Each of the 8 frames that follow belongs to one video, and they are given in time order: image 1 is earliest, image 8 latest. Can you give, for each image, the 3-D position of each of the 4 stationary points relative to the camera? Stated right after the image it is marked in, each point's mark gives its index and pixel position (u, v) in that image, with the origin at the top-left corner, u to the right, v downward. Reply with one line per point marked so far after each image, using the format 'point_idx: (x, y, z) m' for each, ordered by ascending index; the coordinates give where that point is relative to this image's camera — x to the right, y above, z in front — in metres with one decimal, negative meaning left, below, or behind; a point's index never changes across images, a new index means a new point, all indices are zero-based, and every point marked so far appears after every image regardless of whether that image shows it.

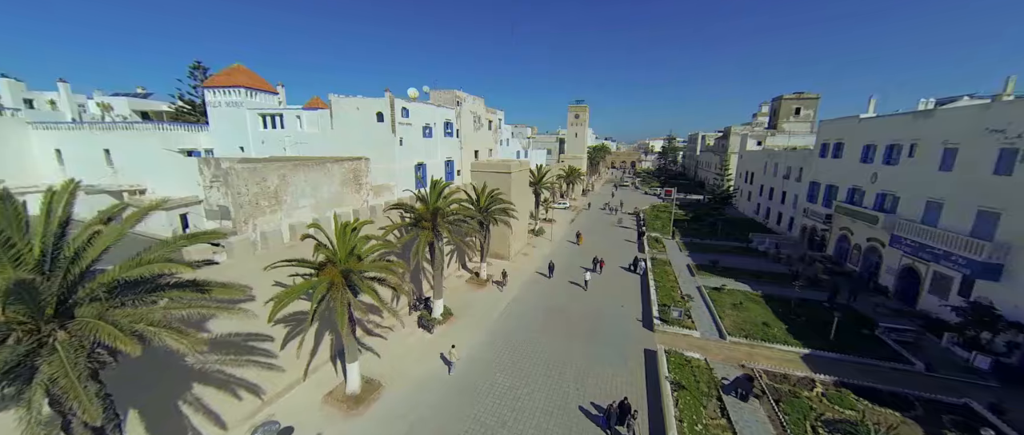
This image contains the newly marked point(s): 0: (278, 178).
0: (-9.1, +1.6, +13.6) m
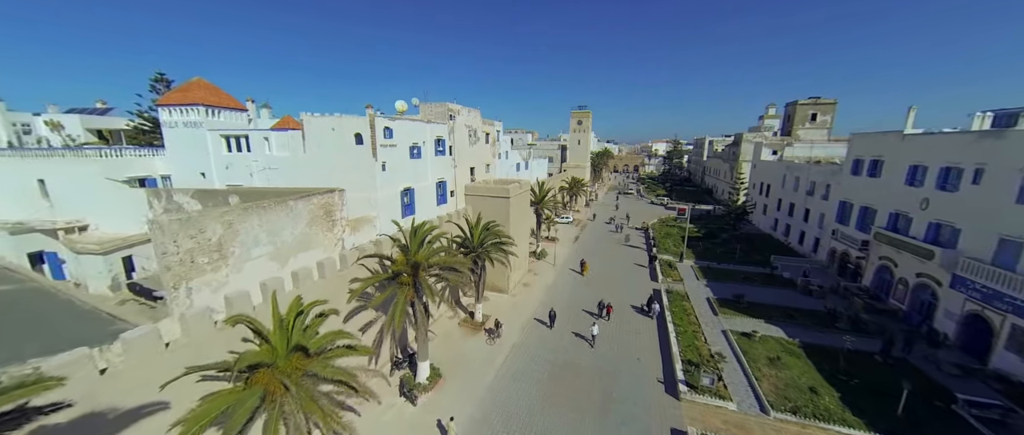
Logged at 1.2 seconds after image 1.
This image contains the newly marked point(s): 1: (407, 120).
0: (-9.2, -0.3, +11.0) m
1: (-6.0, +5.6, +20.0) m
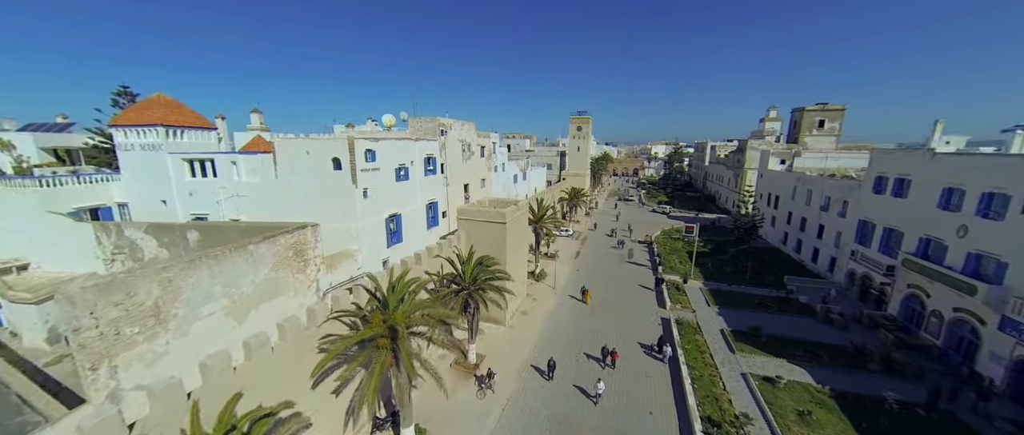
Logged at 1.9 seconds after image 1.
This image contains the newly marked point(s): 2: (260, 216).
0: (-9.3, -1.8, +9.2) m
1: (-6.2, +4.1, +18.2) m
2: (-11.9, +0.1, +16.3) m
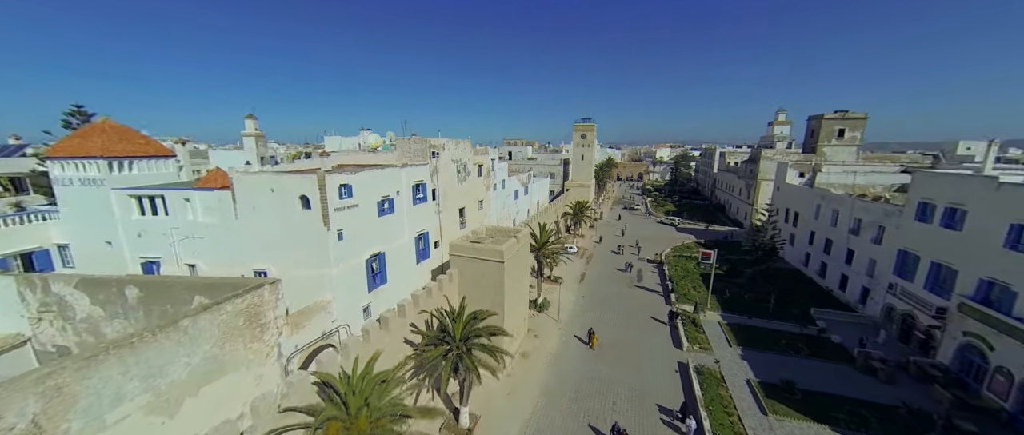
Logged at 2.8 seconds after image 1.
0: (-9.4, -3.6, +7.0) m
1: (-6.3, +2.2, +15.9) m
2: (-11.9, -1.7, +14.1) m
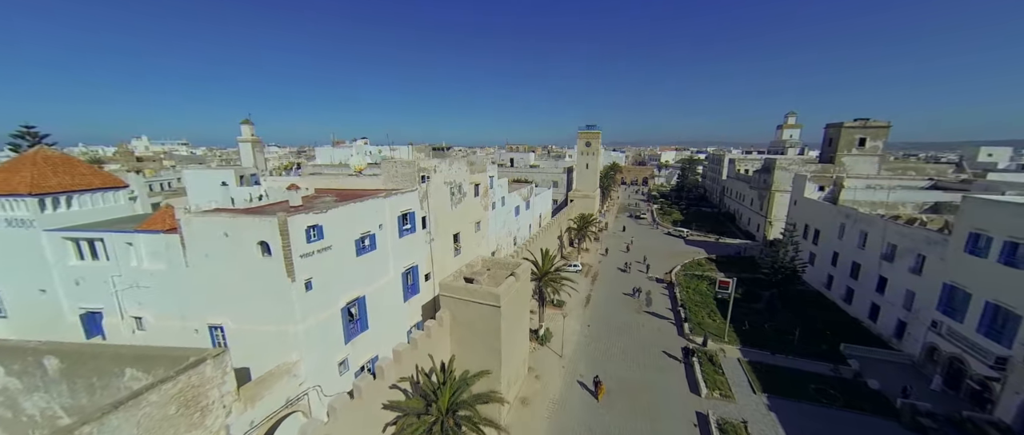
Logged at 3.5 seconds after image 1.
0: (-9.6, -5.2, +5.0) m
1: (-6.4, +0.6, +13.9) m
2: (-12.0, -3.3, +12.1) m
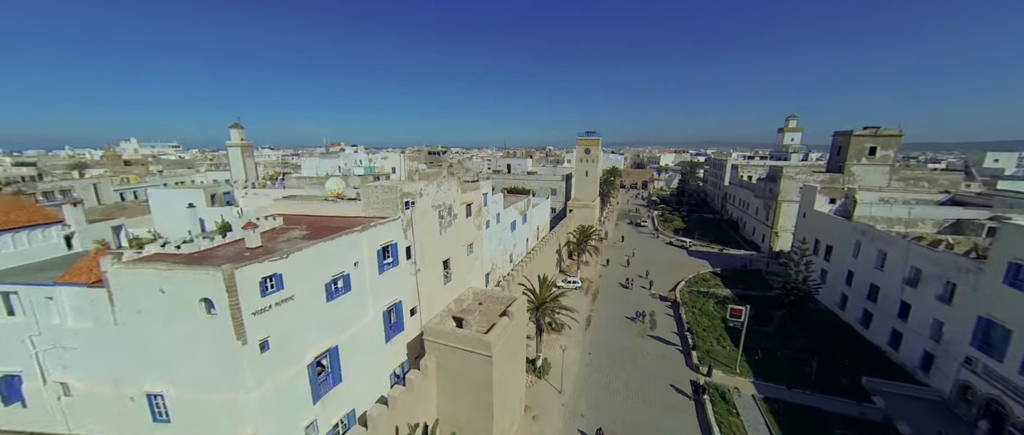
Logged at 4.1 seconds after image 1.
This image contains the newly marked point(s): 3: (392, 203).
0: (-9.8, -6.6, +3.2) m
1: (-6.6, -0.8, +12.1) m
2: (-12.3, -4.7, +10.3) m
3: (-5.4, +0.7, +15.7) m
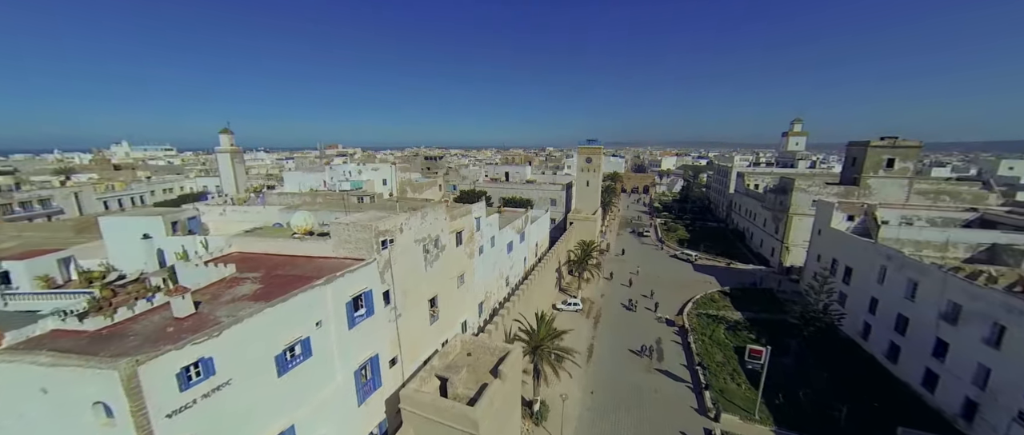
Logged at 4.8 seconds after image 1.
0: (-10.1, -8.3, +1.0) m
1: (-6.9, -2.4, +10.0) m
2: (-12.5, -6.4, +8.2) m
3: (-5.7, -1.0, +13.6) m
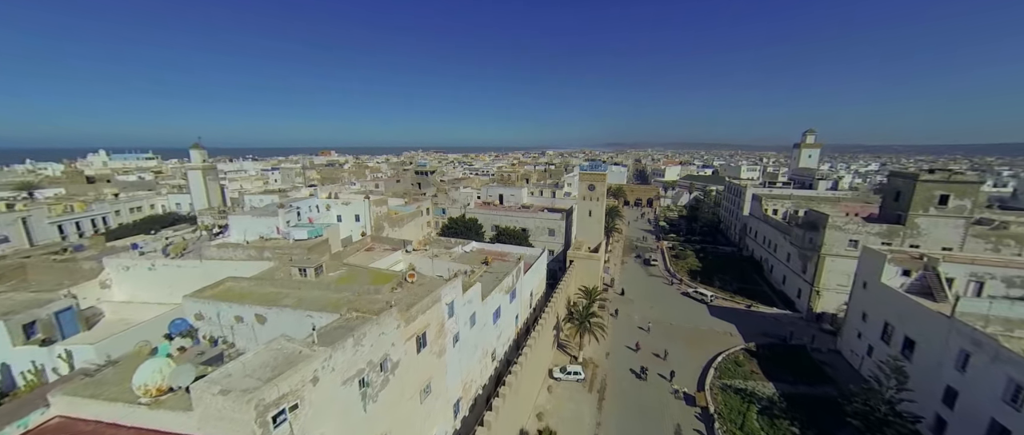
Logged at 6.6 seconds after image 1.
0: (-10.9, -12.3, -4.1) m
1: (-7.7, -6.4, +4.8) m
2: (-13.3, -10.4, +3.0) m
3: (-6.5, -5.0, +8.5) m
